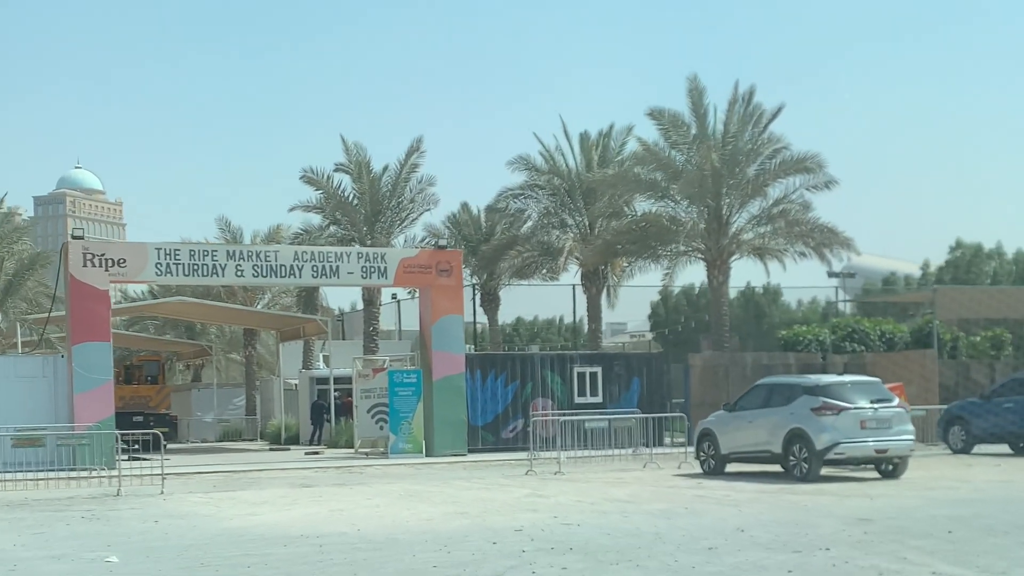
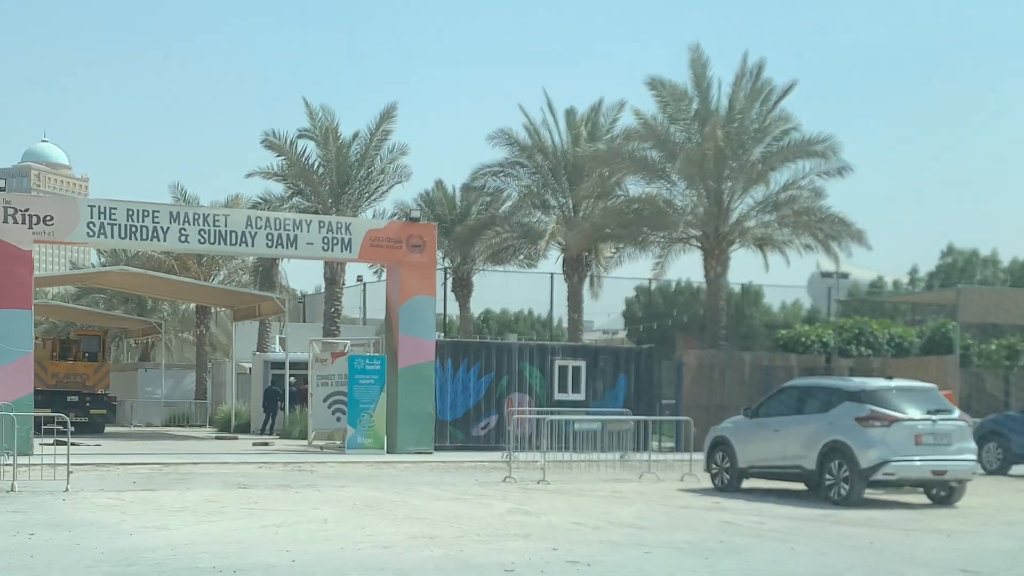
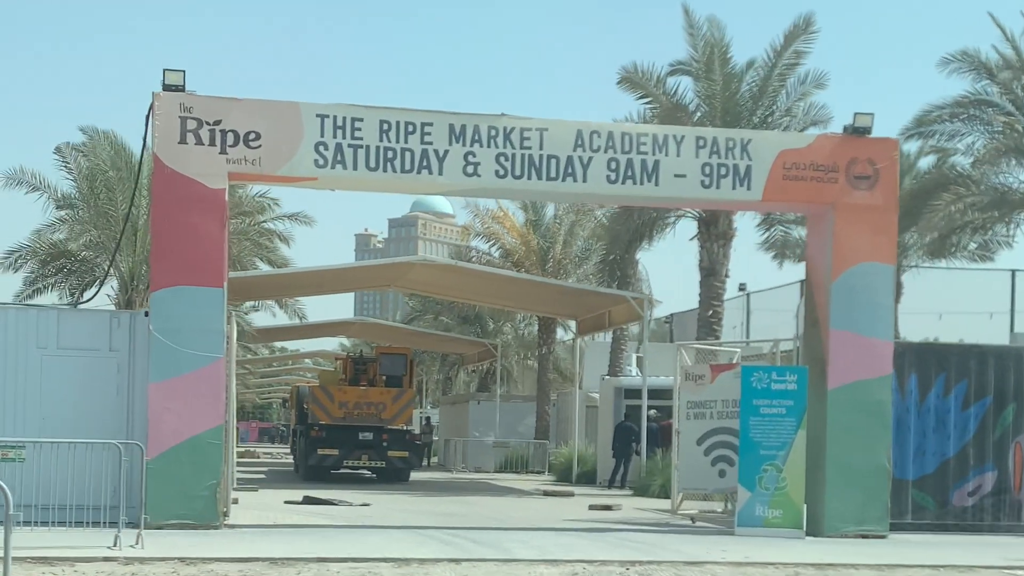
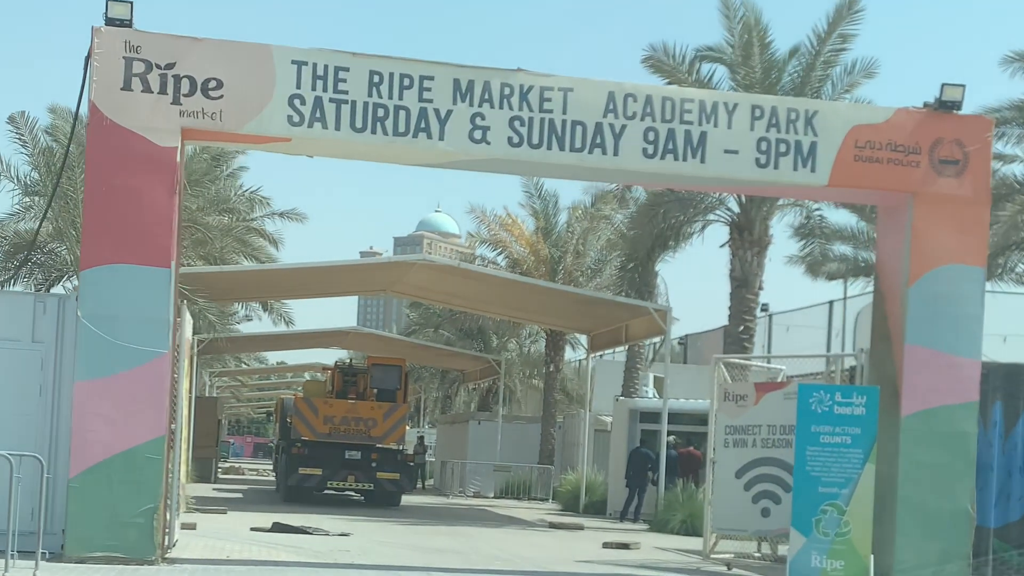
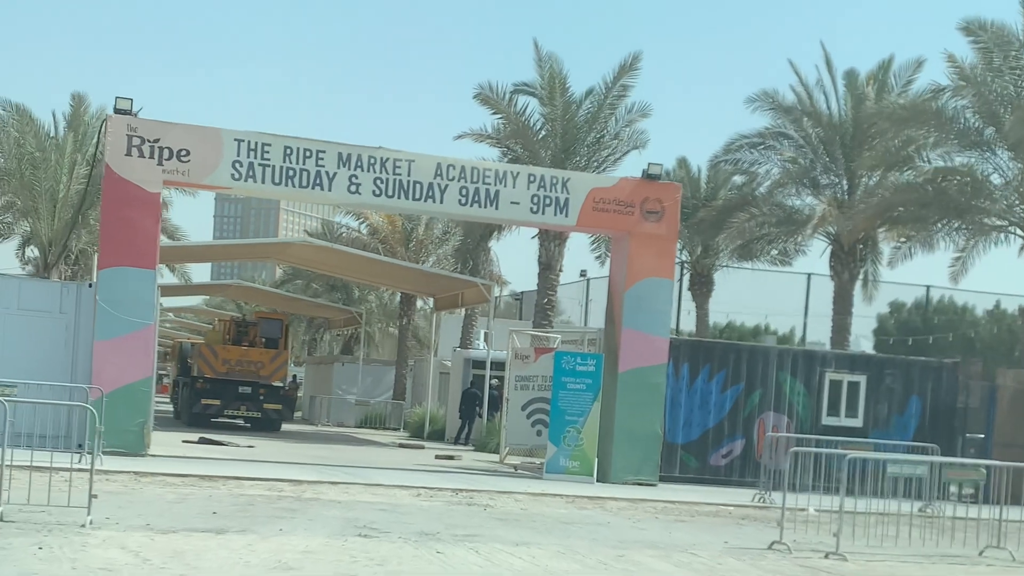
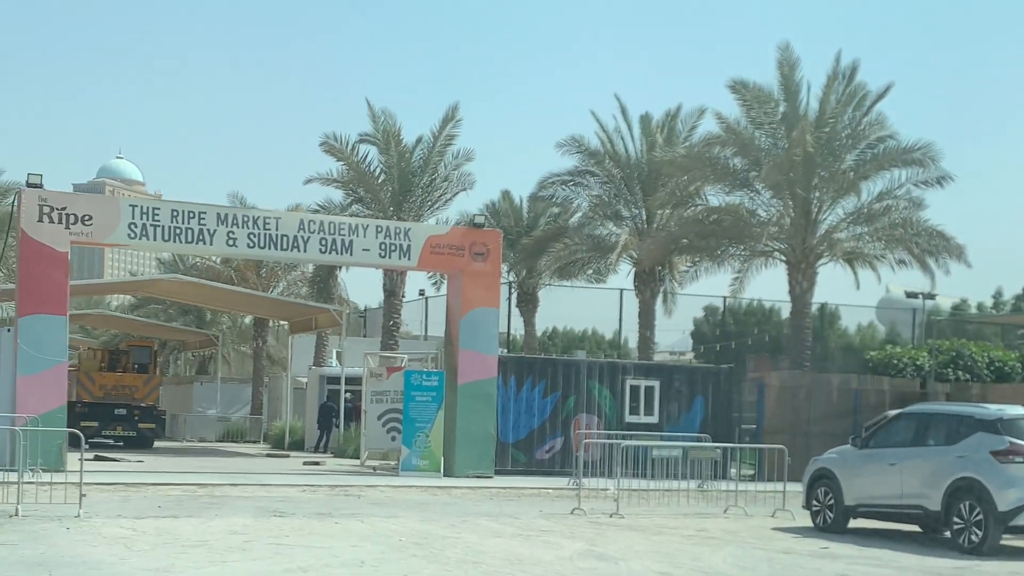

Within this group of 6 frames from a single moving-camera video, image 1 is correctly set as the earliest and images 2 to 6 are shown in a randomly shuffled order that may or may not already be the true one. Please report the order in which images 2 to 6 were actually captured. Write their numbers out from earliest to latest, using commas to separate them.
2, 6, 5, 3, 4
